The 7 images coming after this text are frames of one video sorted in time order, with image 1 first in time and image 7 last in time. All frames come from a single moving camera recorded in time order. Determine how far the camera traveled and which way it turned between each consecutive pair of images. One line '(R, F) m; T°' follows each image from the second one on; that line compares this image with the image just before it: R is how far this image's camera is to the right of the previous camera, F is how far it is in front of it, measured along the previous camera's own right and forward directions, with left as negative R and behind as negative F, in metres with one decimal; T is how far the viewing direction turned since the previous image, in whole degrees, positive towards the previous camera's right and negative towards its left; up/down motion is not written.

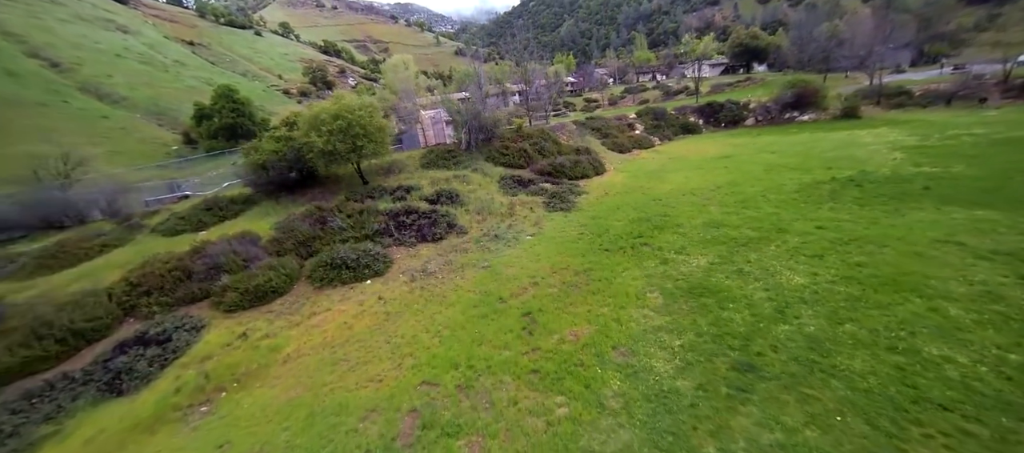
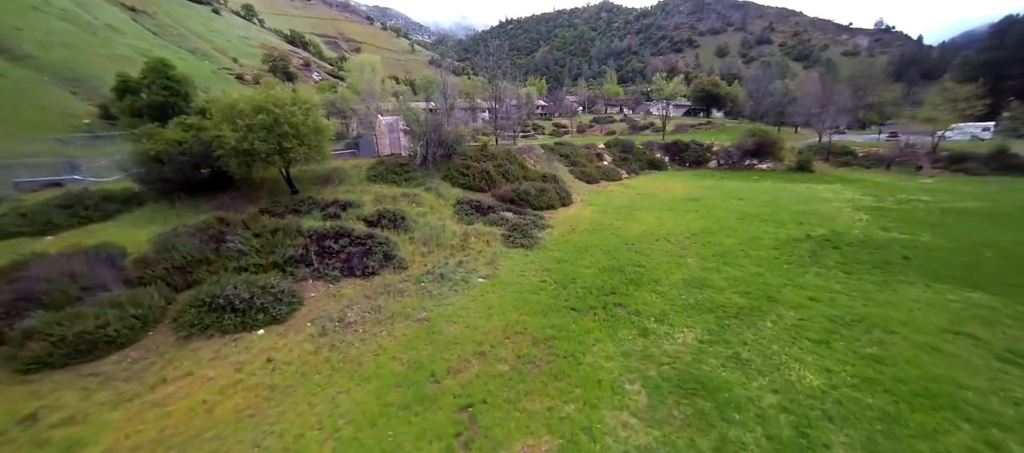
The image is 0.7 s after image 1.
(+0.3, +3.0) m; +6°
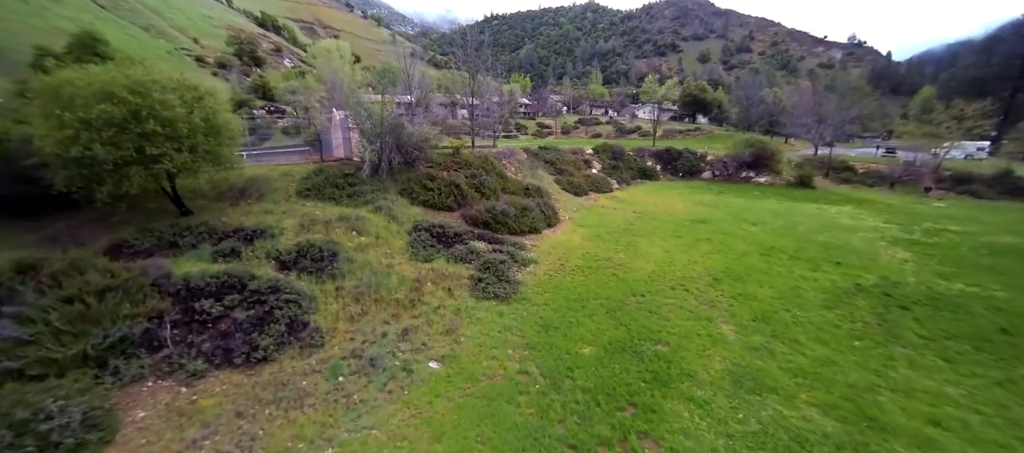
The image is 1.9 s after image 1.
(+0.3, +5.0) m; +3°
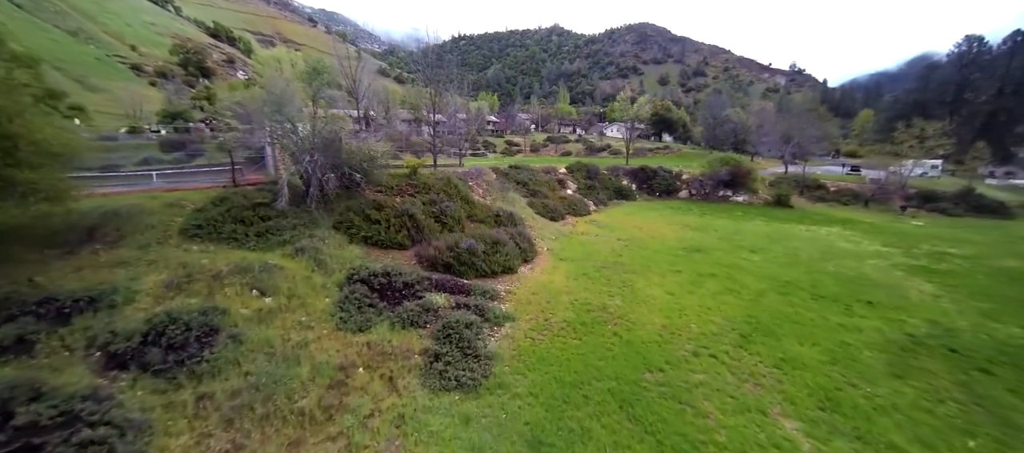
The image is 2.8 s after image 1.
(0.0, +4.2) m; +5°
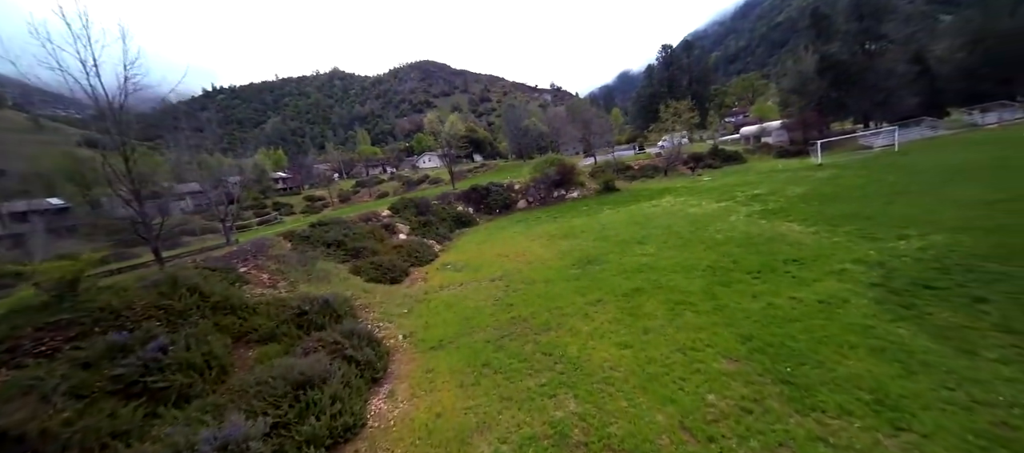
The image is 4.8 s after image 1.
(+0.6, +7.8) m; +25°
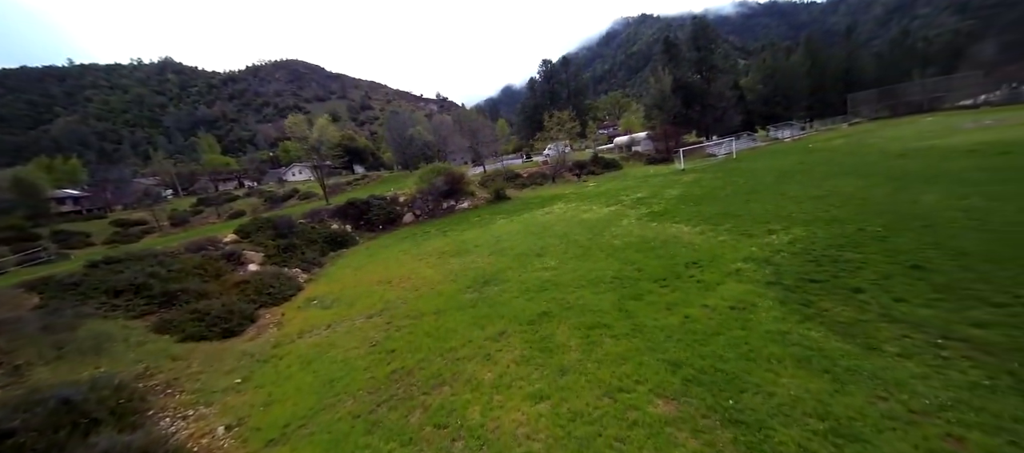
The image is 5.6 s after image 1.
(+0.4, +2.7) m; +16°
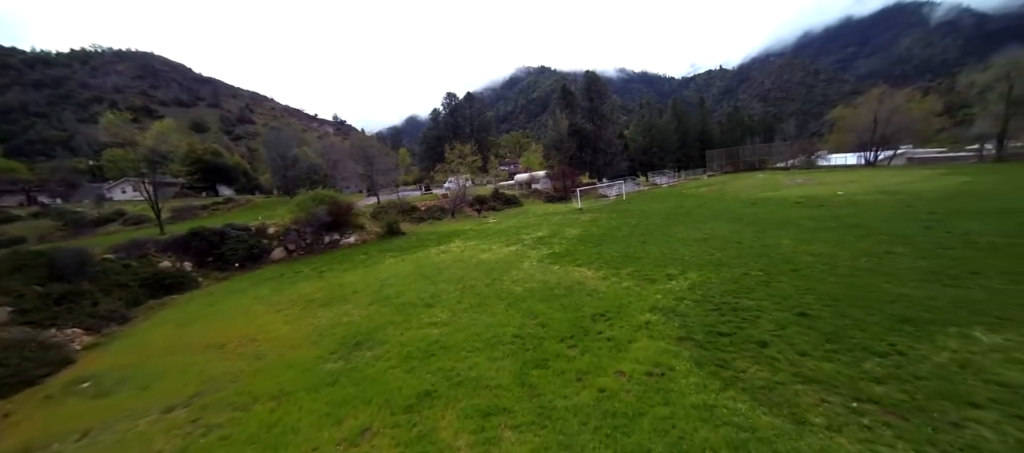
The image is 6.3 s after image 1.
(+0.6, +2.5) m; +15°
